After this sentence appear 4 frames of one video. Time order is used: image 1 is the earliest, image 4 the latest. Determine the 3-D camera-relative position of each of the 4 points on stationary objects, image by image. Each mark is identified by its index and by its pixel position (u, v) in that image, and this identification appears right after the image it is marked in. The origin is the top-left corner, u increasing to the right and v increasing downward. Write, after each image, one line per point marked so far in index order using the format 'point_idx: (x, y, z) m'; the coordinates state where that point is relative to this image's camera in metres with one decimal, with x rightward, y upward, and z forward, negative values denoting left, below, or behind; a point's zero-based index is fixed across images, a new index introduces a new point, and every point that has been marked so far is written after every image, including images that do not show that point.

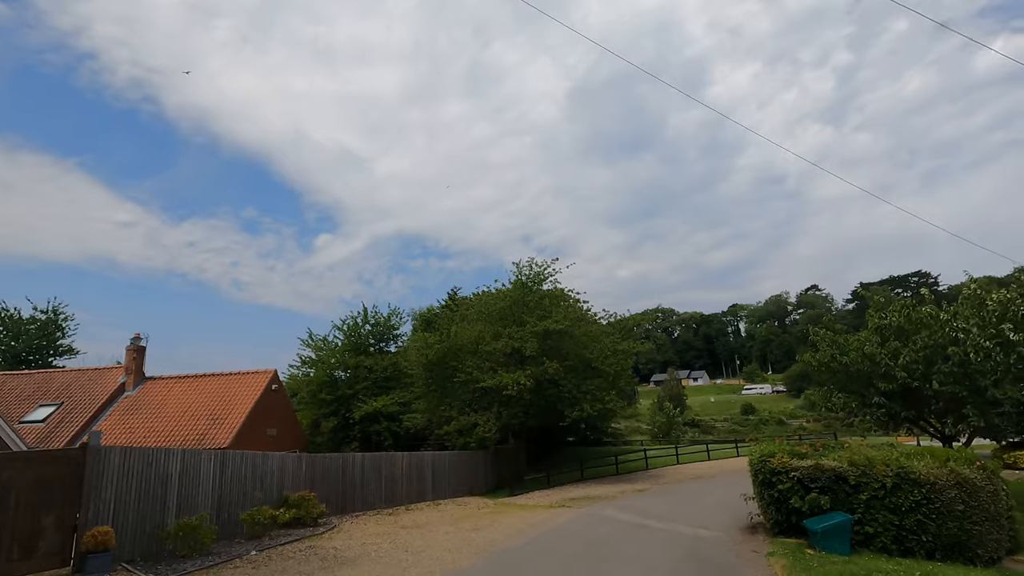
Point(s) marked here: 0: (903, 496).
0: (+6.4, -3.4, +10.4) m
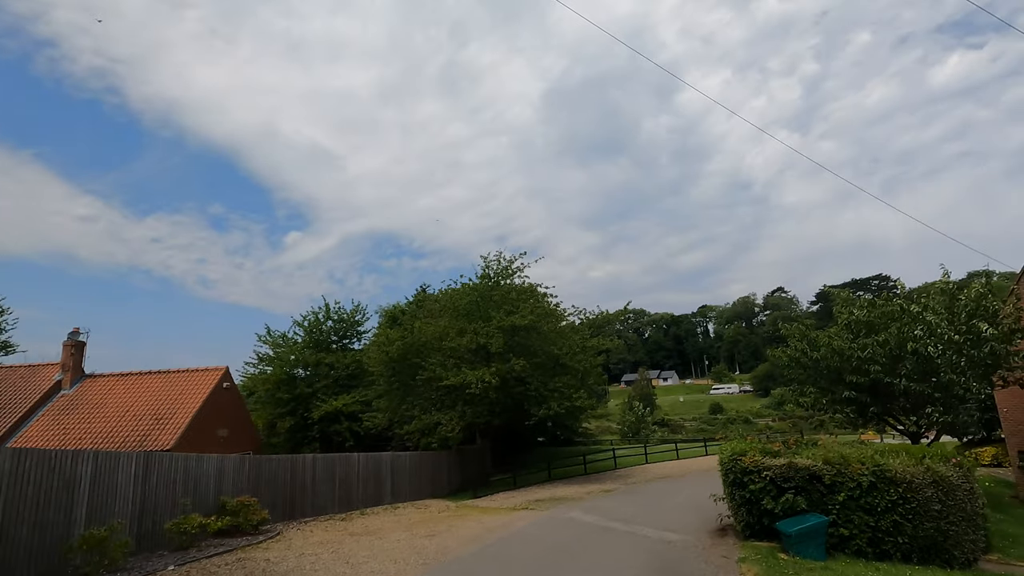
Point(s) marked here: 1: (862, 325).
0: (+5.8, -3.3, +9.8) m
1: (+9.7, -1.1, +17.5) m
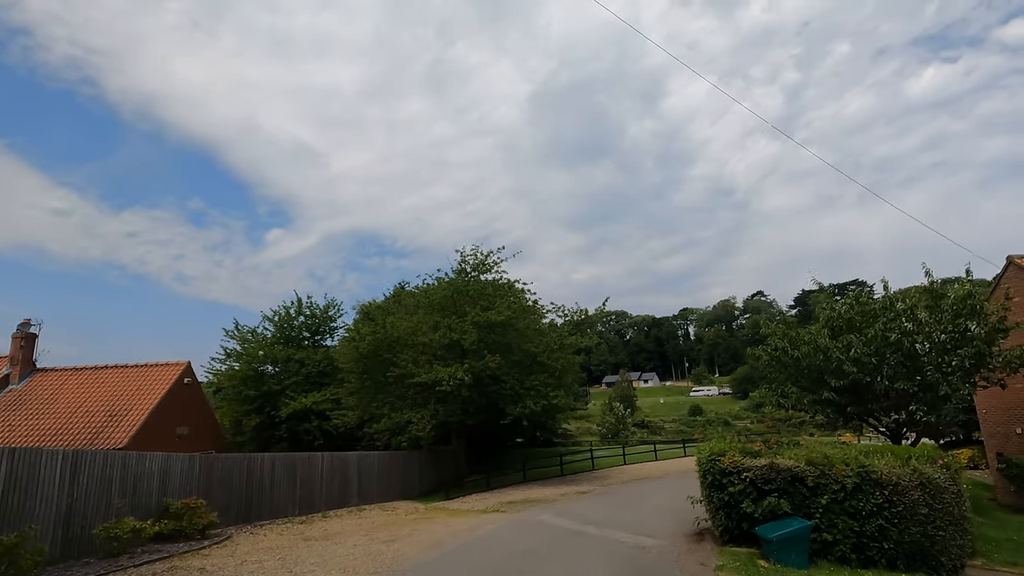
0: (+5.2, -3.1, +9.3) m
1: (+9.0, -1.0, +17.1) m
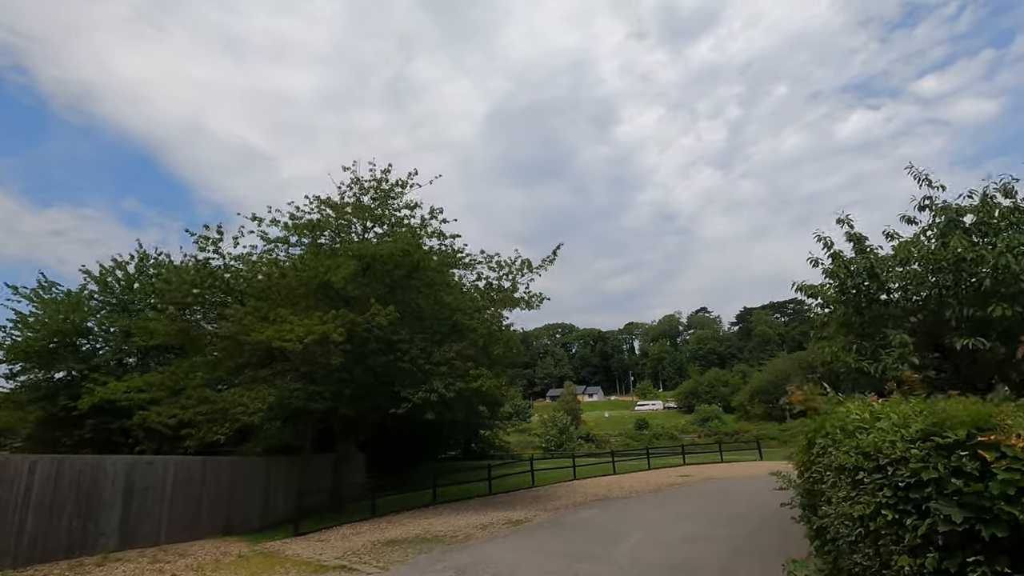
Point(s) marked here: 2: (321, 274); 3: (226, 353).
0: (+4.0, -1.1, +2.0) m
1: (+7.2, +0.8, +10.1) m
2: (-4.4, +0.3, +14.8) m
3: (-6.8, -1.6, +15.2) m
